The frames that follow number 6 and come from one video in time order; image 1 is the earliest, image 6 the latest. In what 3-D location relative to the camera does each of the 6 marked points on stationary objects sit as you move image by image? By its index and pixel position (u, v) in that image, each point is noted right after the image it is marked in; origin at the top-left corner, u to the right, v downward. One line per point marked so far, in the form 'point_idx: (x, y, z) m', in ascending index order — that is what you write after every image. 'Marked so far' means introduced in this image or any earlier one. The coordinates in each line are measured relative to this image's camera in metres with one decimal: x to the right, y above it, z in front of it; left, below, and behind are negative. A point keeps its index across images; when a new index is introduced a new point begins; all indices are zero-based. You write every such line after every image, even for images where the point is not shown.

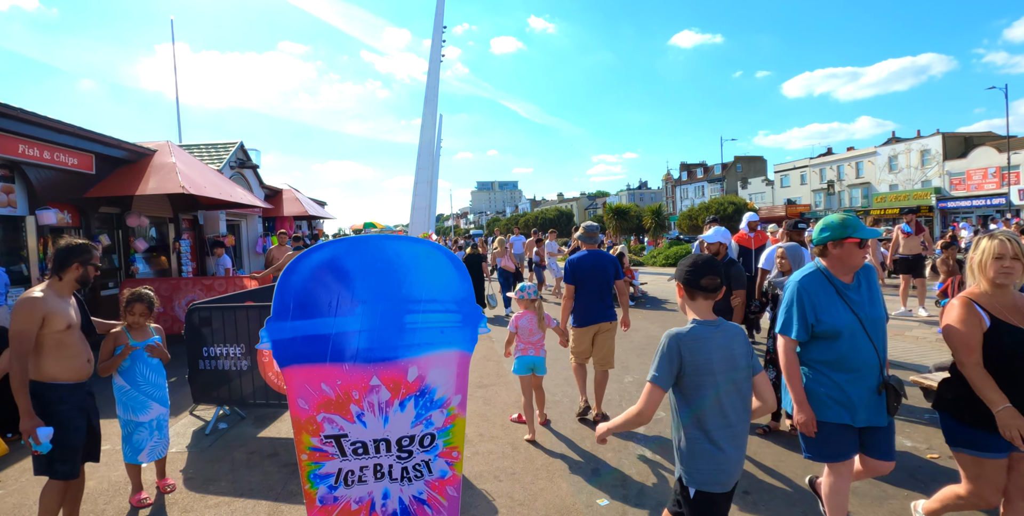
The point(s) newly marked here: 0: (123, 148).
0: (-7.0, +2.0, +8.4) m
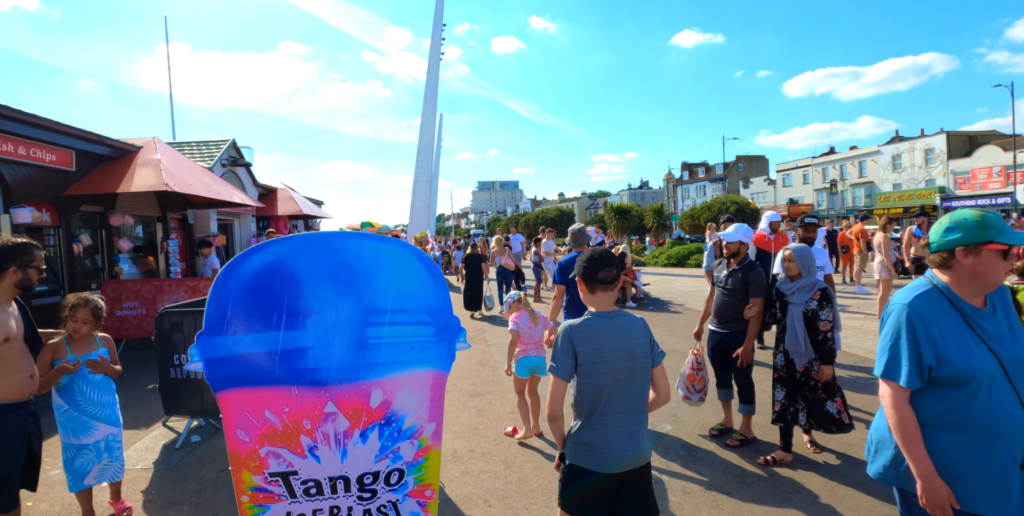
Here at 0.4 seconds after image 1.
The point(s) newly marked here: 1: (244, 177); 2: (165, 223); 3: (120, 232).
0: (-7.1, +2.0, +8.0) m
1: (-7.8, +2.3, +13.4) m
2: (-7.6, +0.8, +10.2) m
3: (-7.5, +0.5, +8.8) m
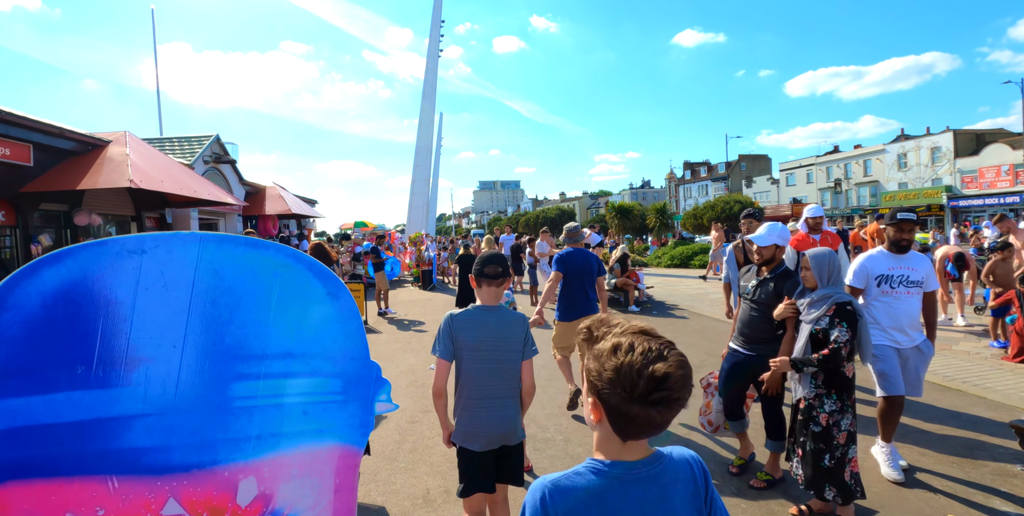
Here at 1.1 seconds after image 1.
0: (-7.2, +1.9, +7.5) m
1: (-7.8, +2.3, +12.8) m
2: (-7.7, +0.7, +9.6) m
3: (-7.6, +0.5, +8.3) m
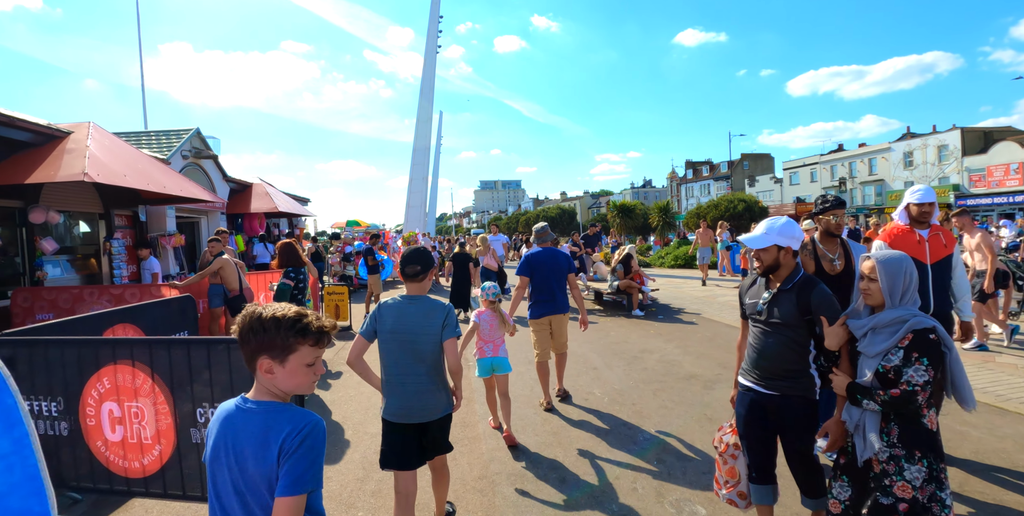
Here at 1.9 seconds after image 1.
0: (-7.3, +1.9, +6.9) m
1: (-7.9, +2.3, +12.2) m
2: (-7.8, +0.7, +9.0) m
3: (-7.7, +0.5, +7.6) m
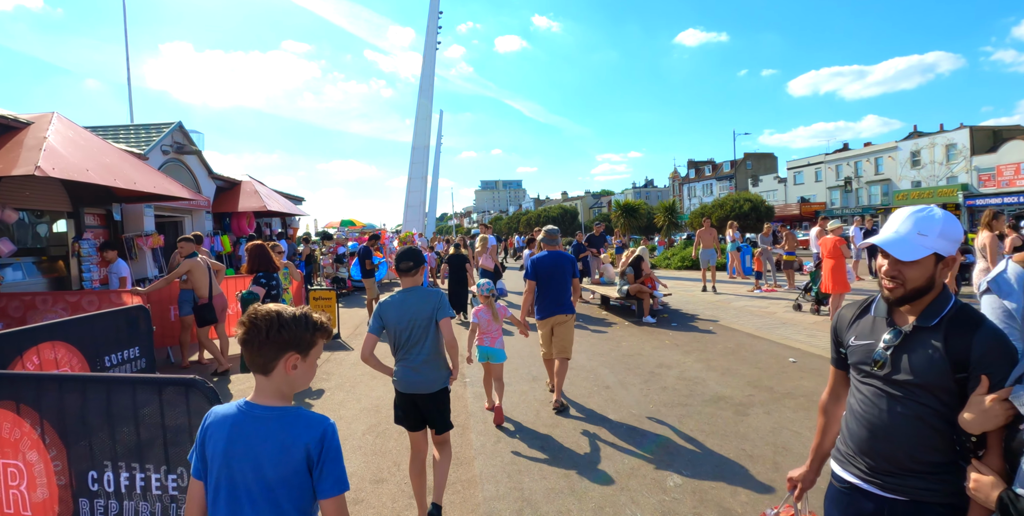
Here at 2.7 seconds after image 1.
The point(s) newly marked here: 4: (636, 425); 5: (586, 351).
0: (-7.3, +1.9, +6.2) m
1: (-7.9, +2.3, +11.6) m
2: (-7.8, +0.7, +8.3) m
3: (-7.7, +0.4, +7.0) m
4: (+1.1, -1.5, +4.2) m
5: (+1.0, -1.3, +6.5) m
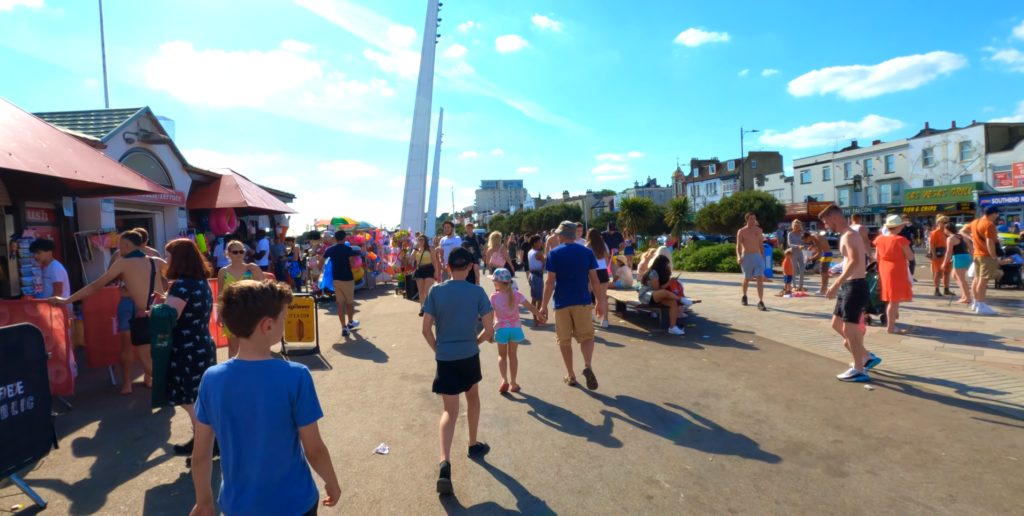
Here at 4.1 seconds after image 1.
0: (-7.2, +1.9, +5.1) m
1: (-7.8, +2.2, +10.5) m
2: (-7.7, +0.7, +7.2) m
3: (-7.6, +0.4, +5.9) m
4: (+1.2, -1.5, +3.0) m
5: (+1.1, -1.3, +5.4) m
